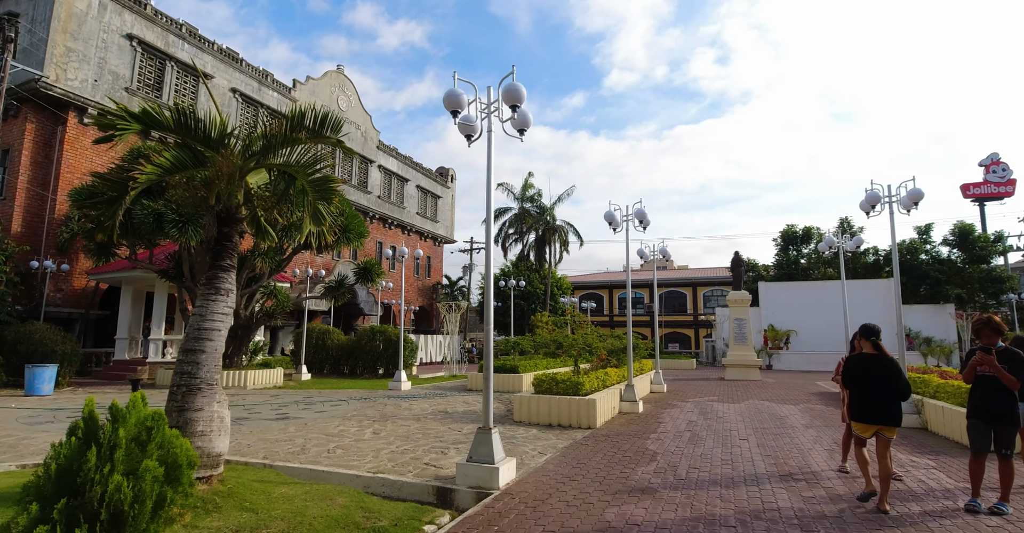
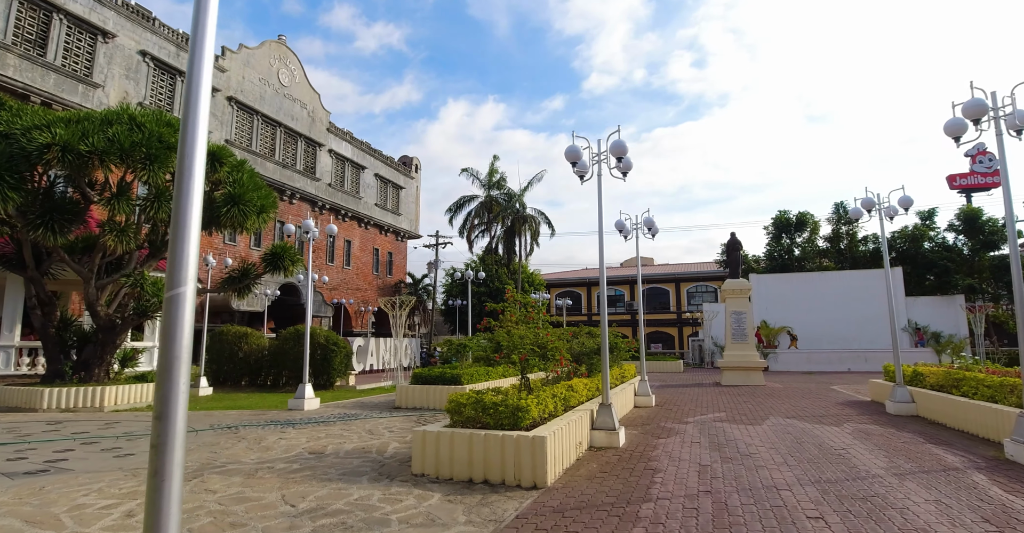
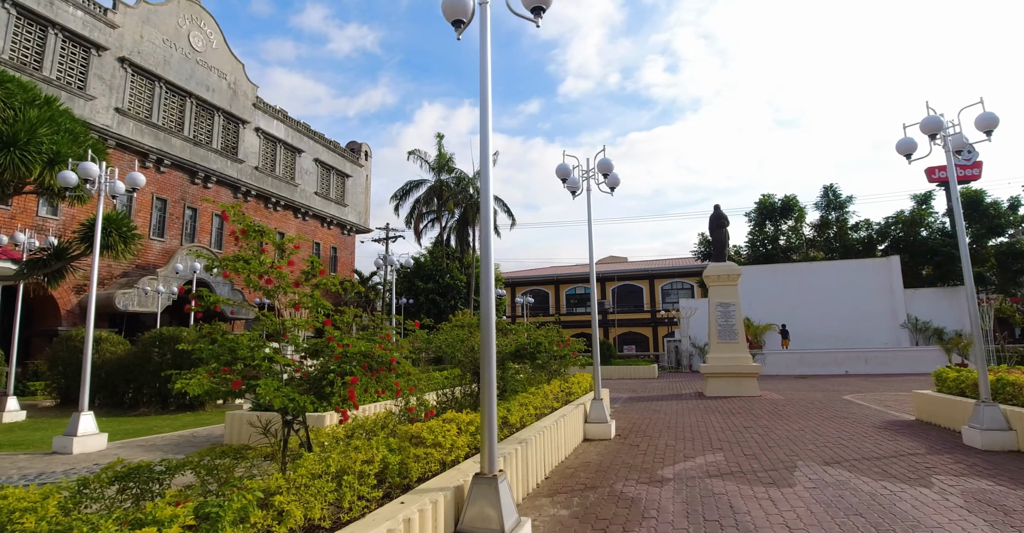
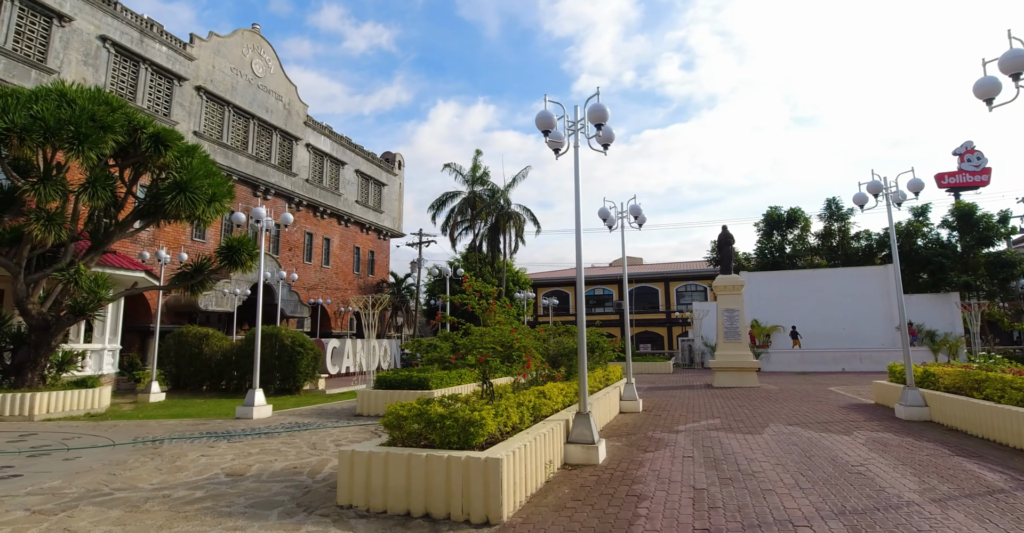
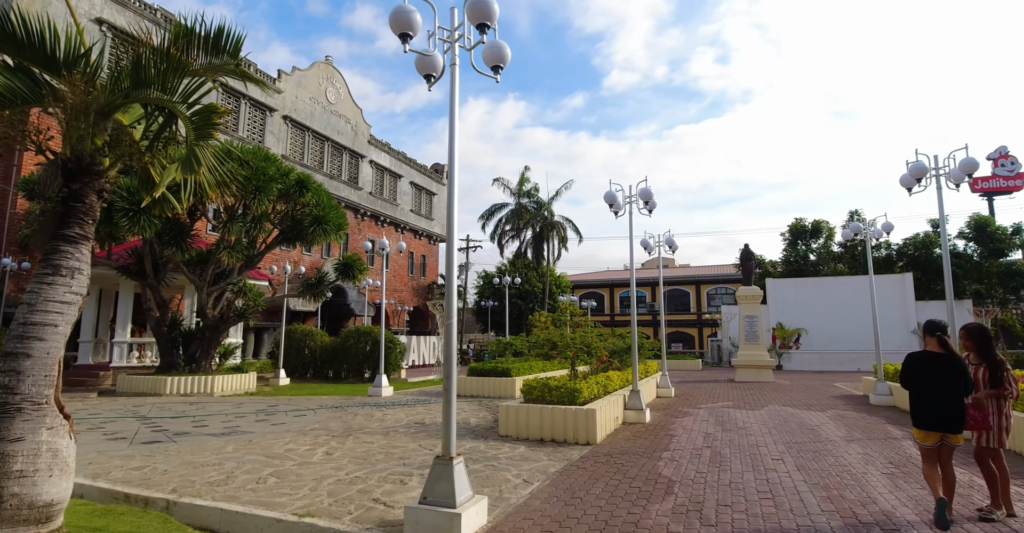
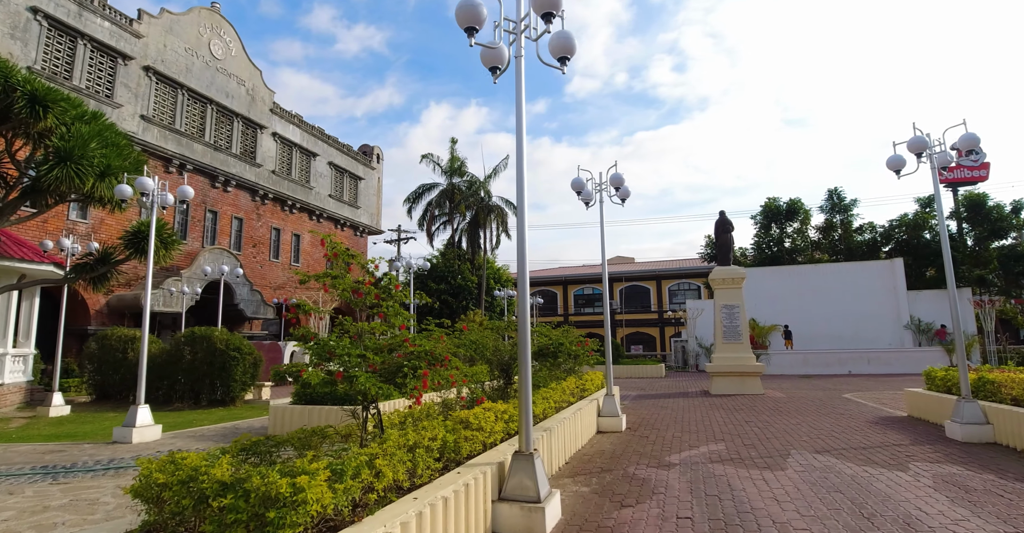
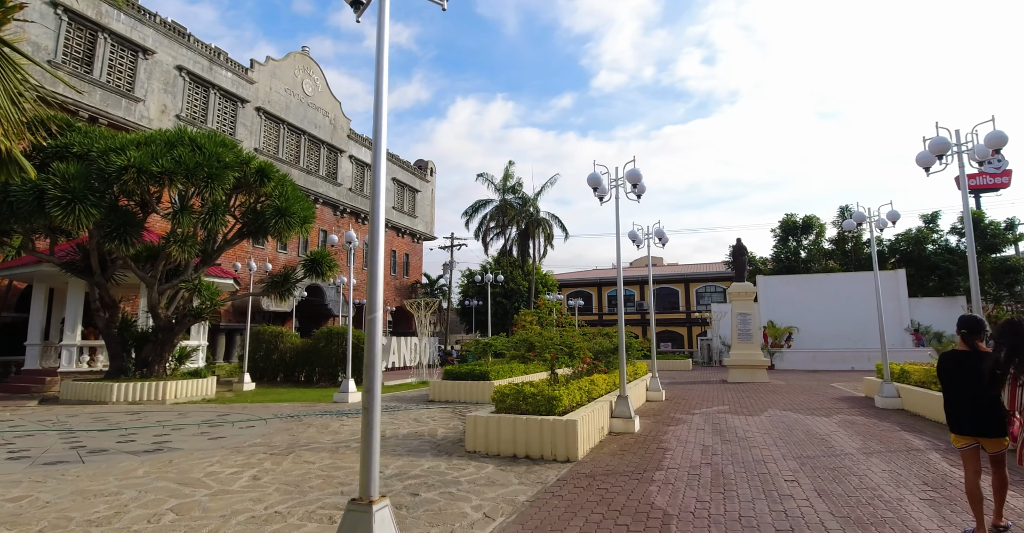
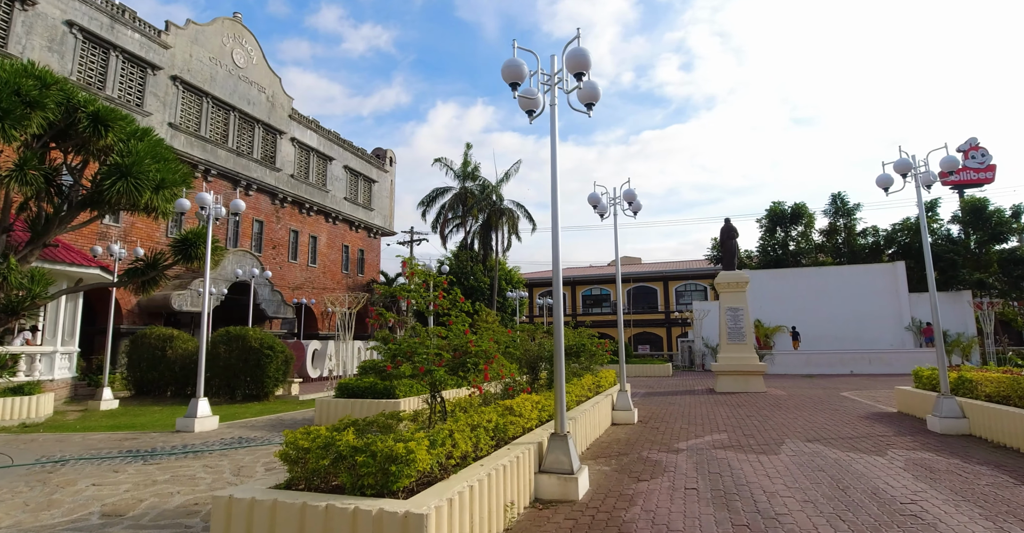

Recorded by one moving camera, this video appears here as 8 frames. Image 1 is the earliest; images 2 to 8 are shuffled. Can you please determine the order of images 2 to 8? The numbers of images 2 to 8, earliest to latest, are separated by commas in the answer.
5, 7, 2, 4, 8, 6, 3
